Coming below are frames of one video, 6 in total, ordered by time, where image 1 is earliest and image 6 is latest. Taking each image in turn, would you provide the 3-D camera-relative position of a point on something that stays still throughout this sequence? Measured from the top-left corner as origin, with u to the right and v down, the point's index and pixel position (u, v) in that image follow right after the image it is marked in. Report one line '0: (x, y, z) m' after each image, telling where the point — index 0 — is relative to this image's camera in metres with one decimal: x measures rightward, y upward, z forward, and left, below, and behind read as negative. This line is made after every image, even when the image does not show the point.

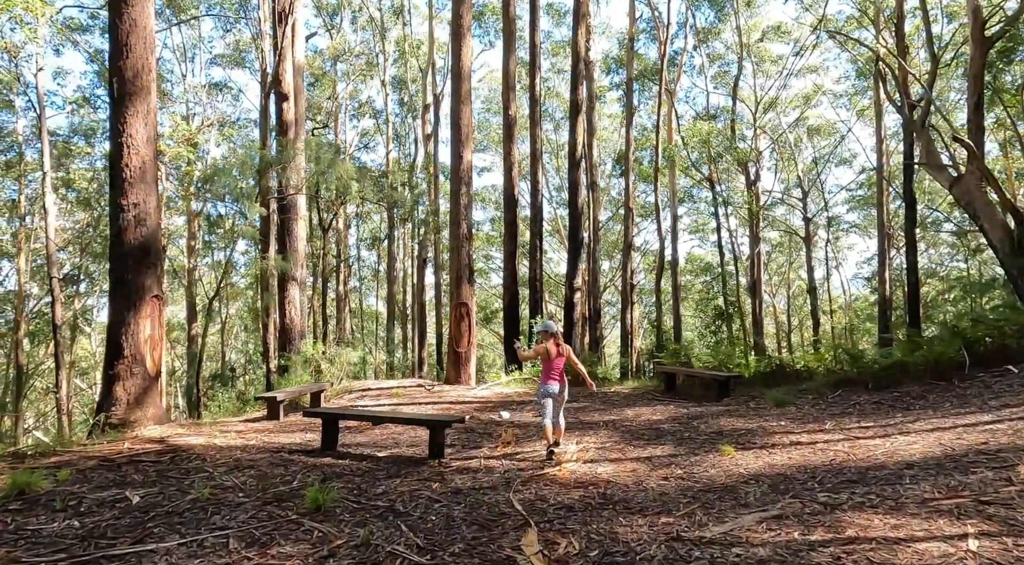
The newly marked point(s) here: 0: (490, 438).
0: (-0.2, -1.5, +7.1) m
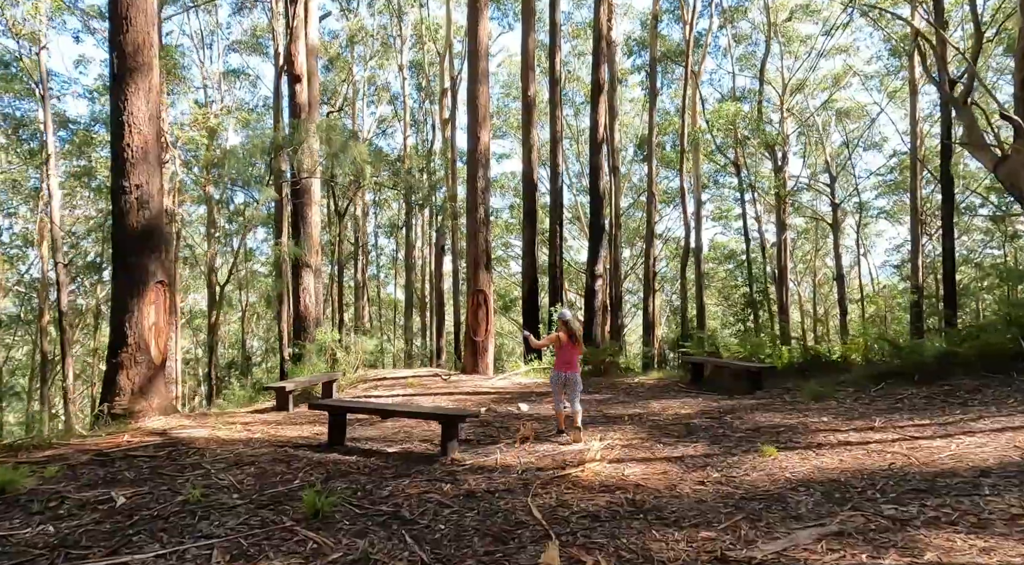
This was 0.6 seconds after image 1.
0: (0.0, -1.4, +6.6) m
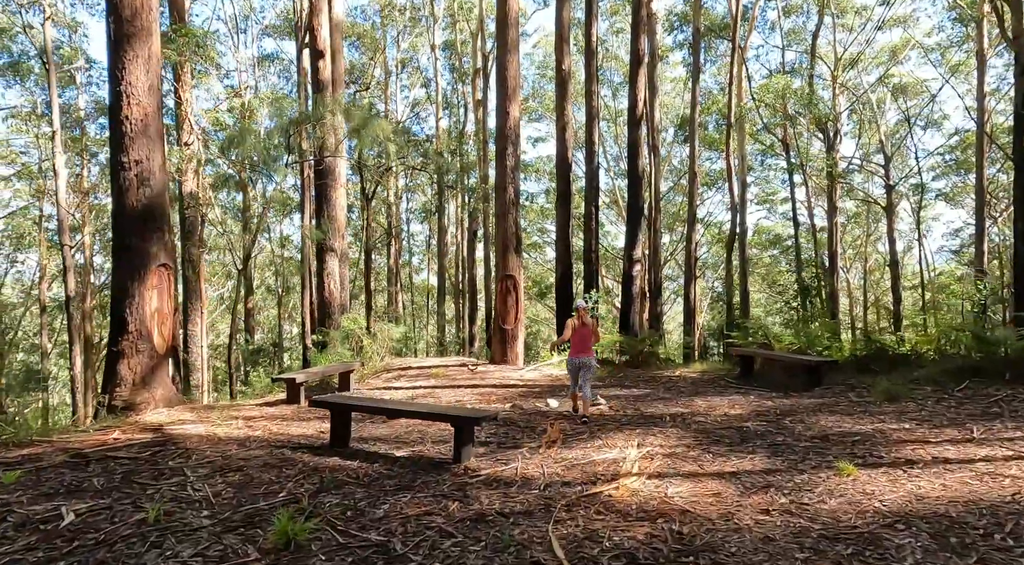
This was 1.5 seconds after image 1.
0: (+0.2, -1.2, +5.9) m
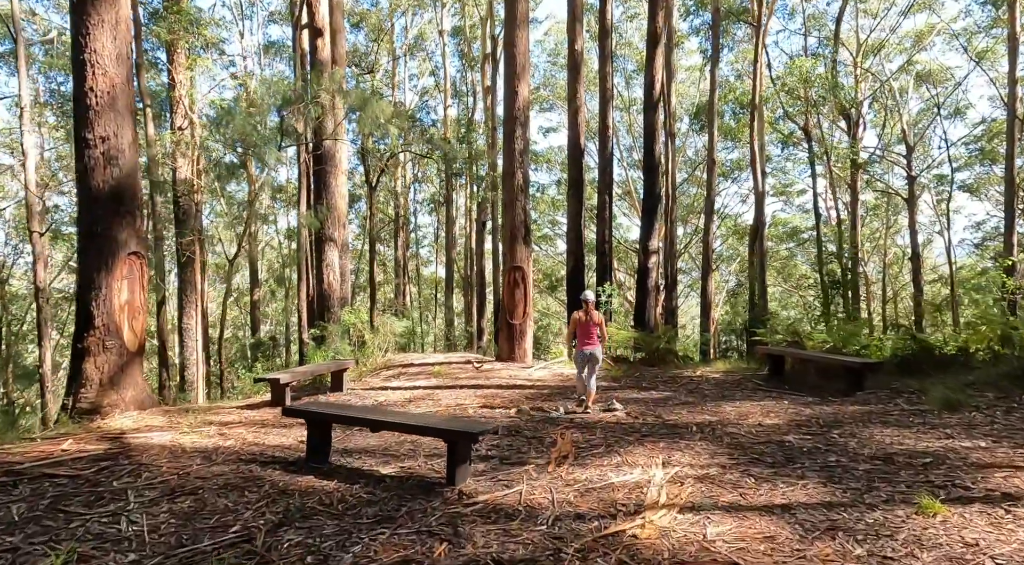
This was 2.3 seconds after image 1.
0: (+0.2, -1.2, +5.1) m
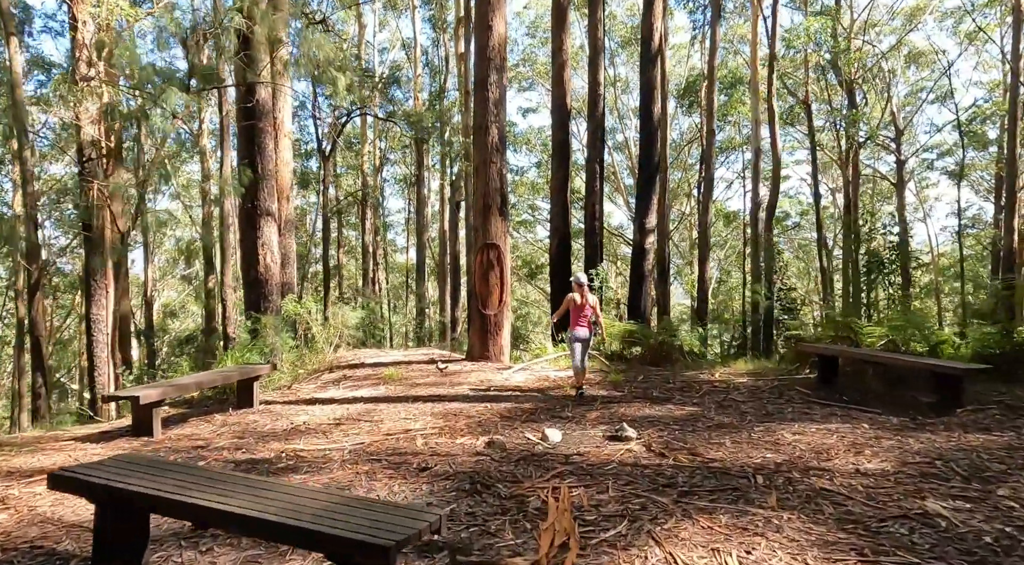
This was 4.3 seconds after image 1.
0: (0.0, -1.0, +3.0) m
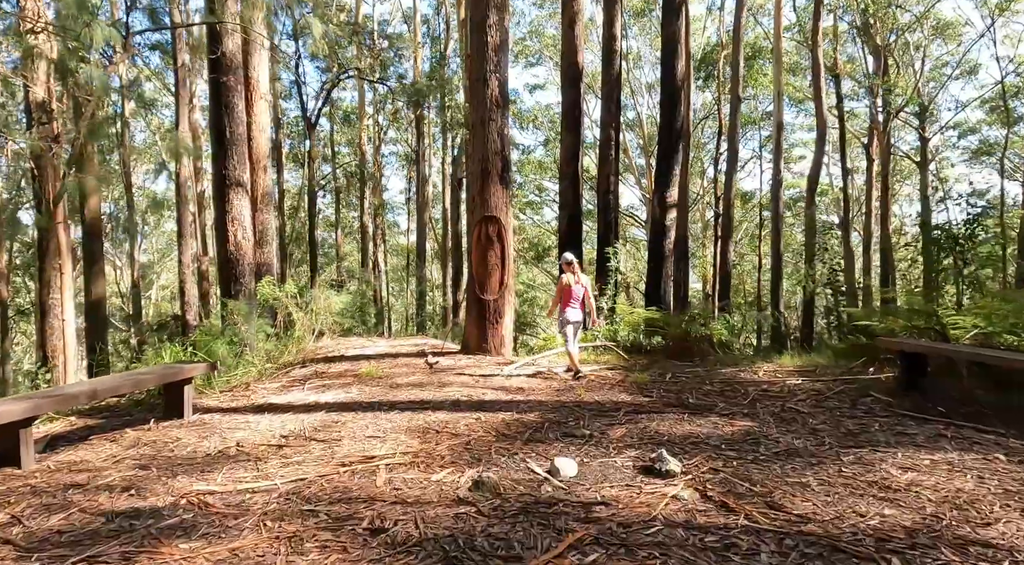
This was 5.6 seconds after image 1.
0: (0.0, -0.9, +1.7) m
